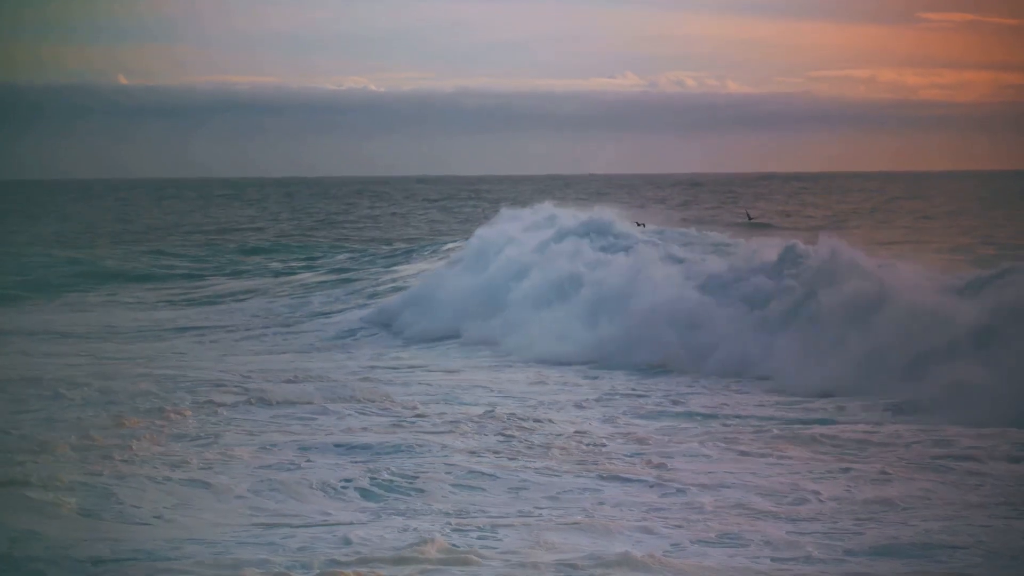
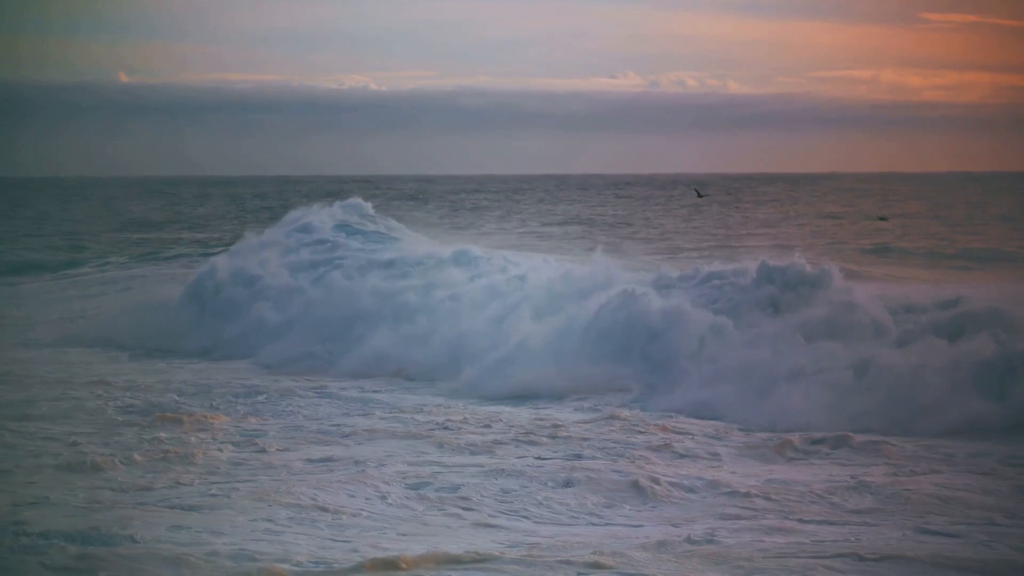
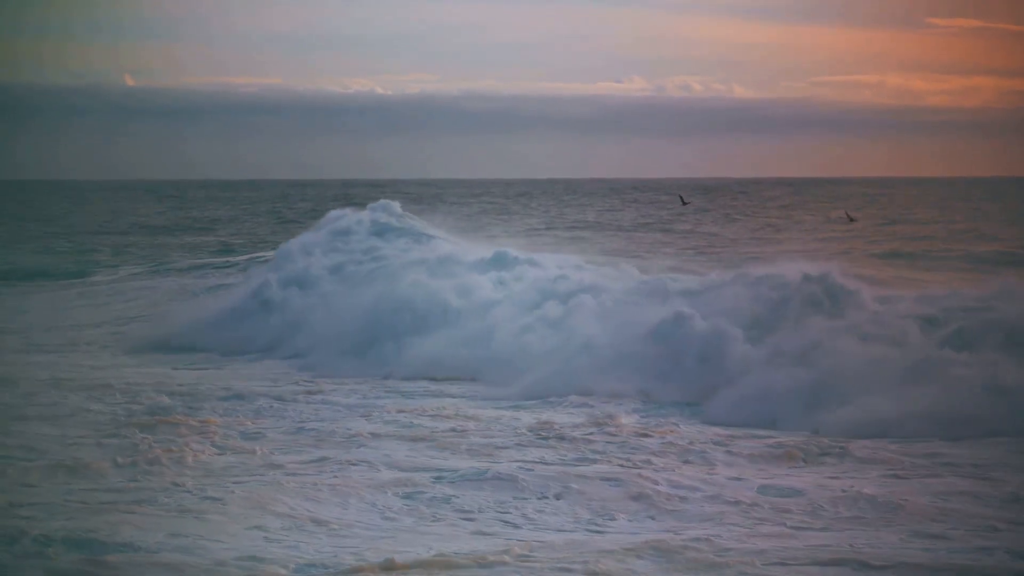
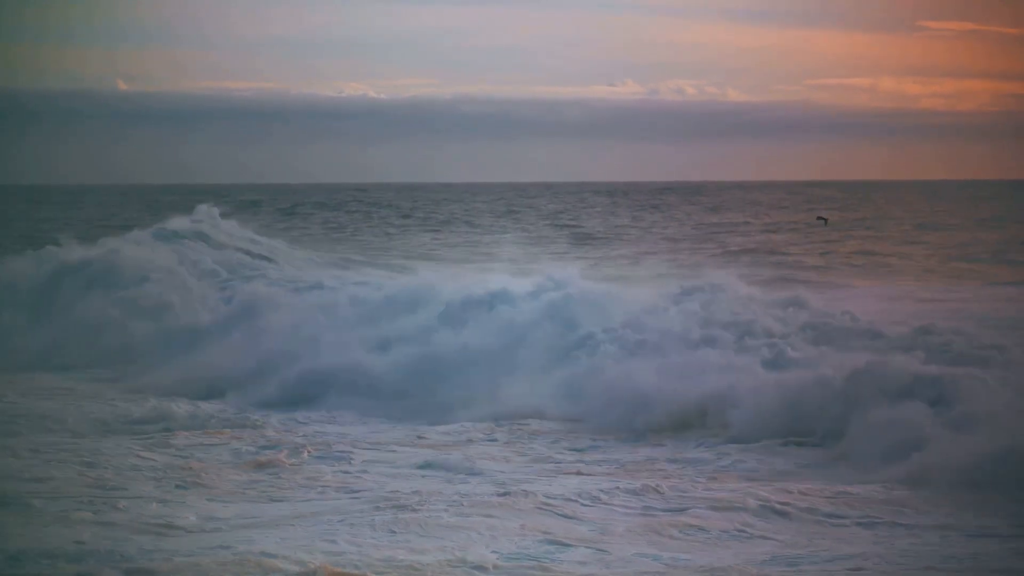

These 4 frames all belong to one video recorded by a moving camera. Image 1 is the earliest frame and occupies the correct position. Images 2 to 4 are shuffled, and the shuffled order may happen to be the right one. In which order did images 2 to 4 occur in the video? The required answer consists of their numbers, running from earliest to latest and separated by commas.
3, 2, 4
